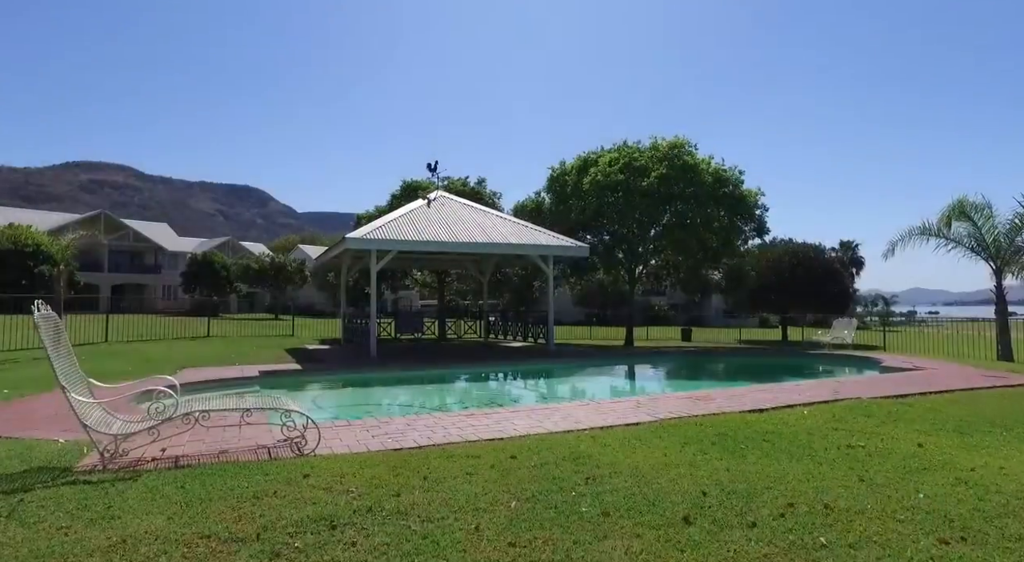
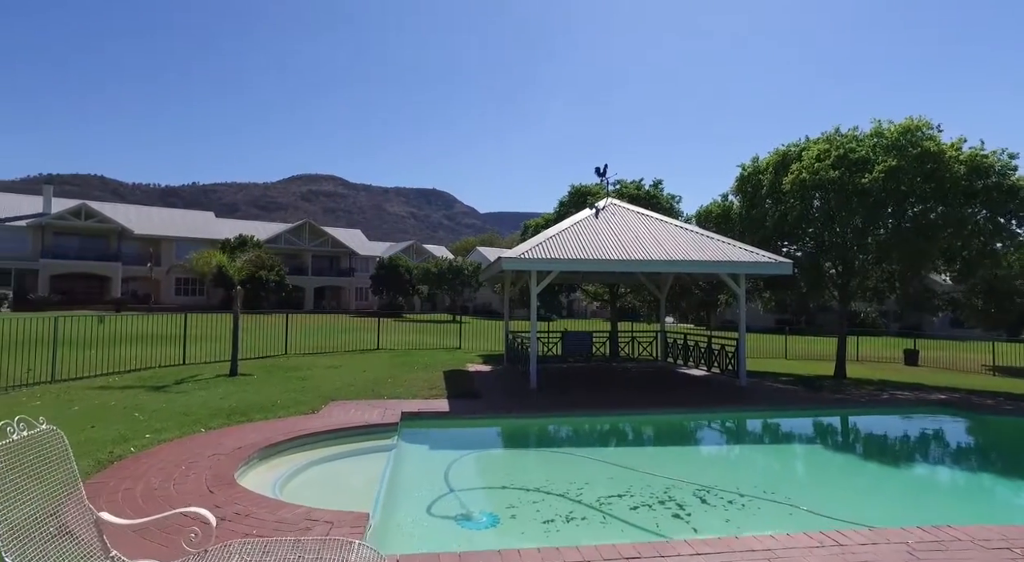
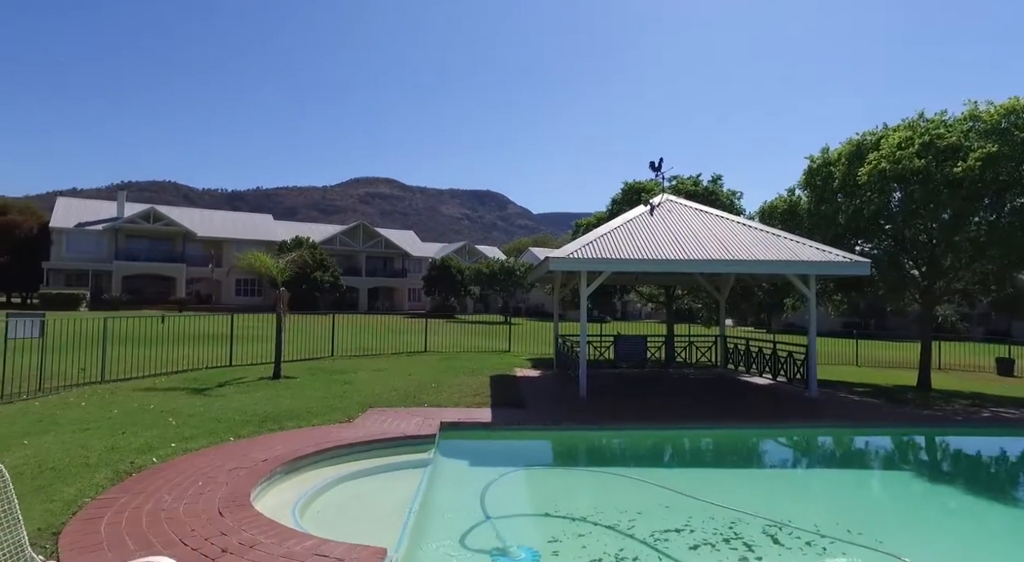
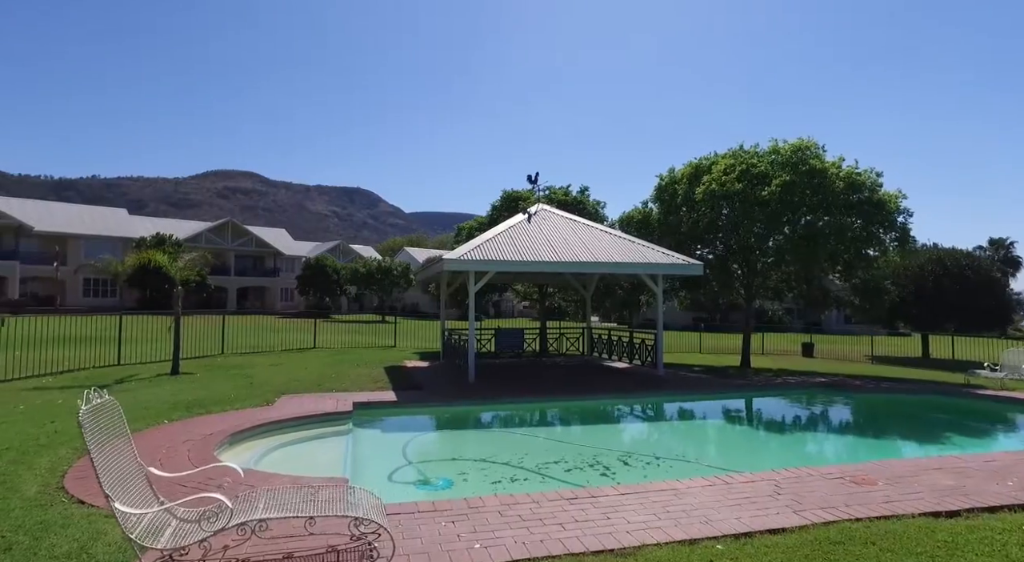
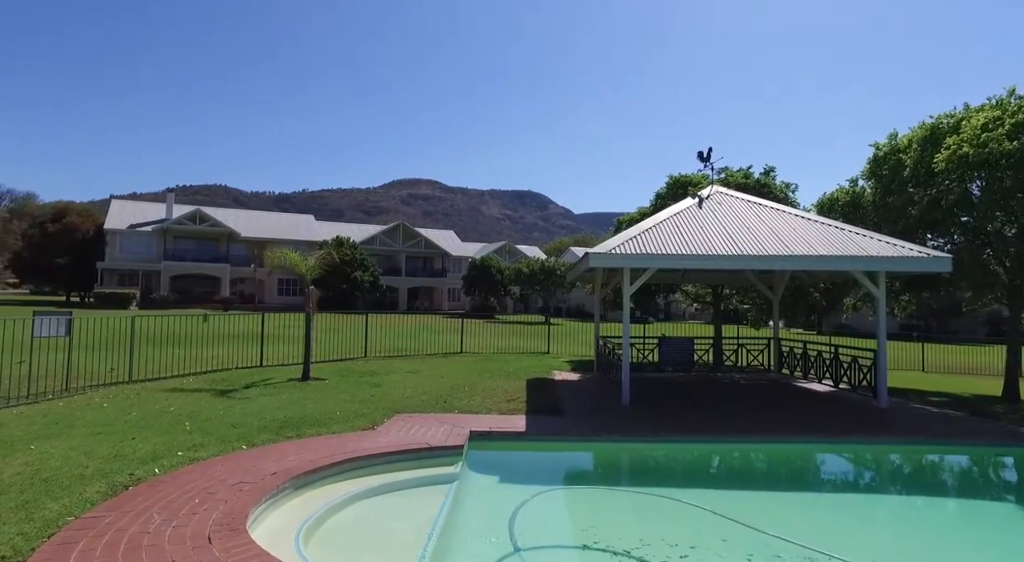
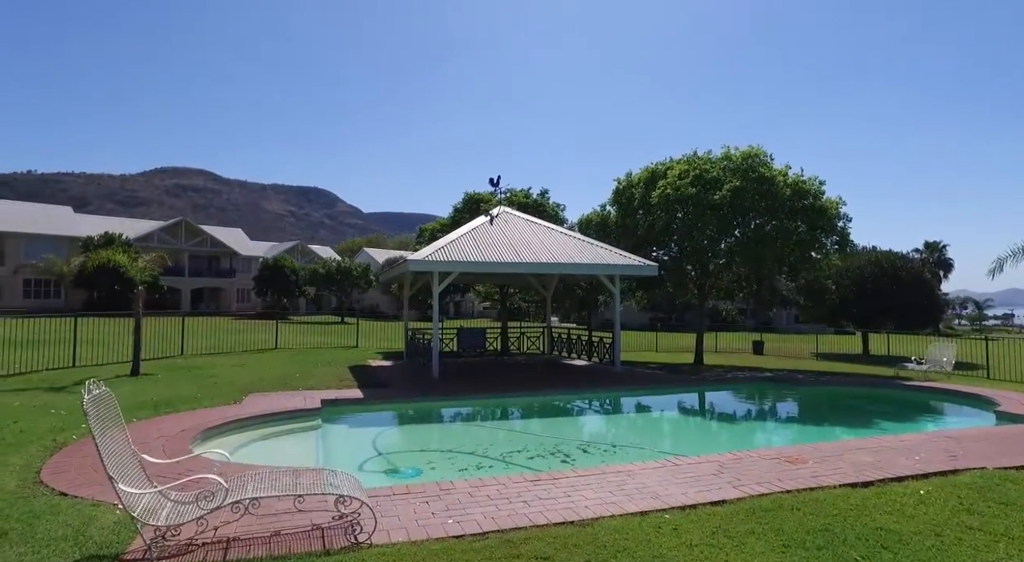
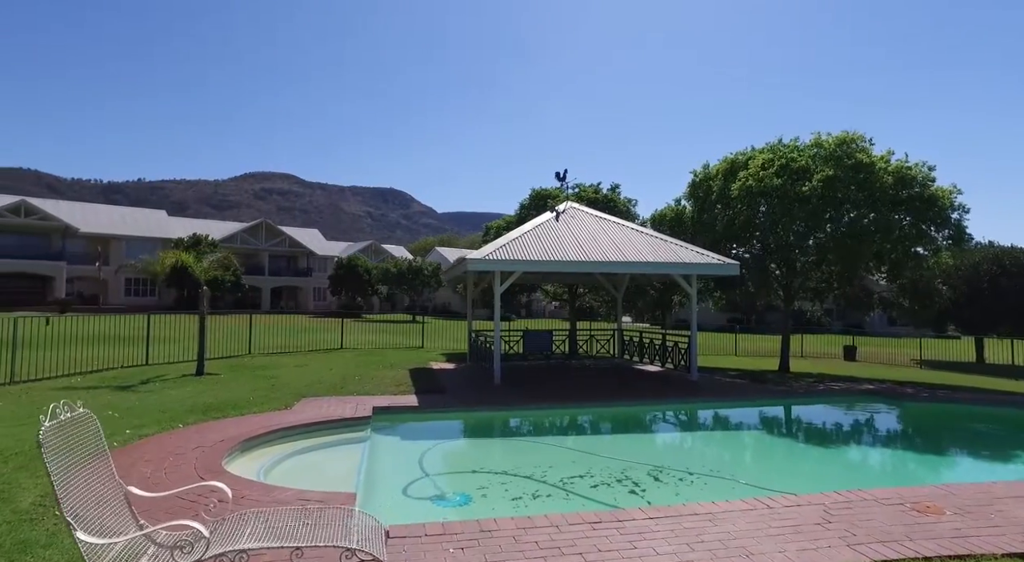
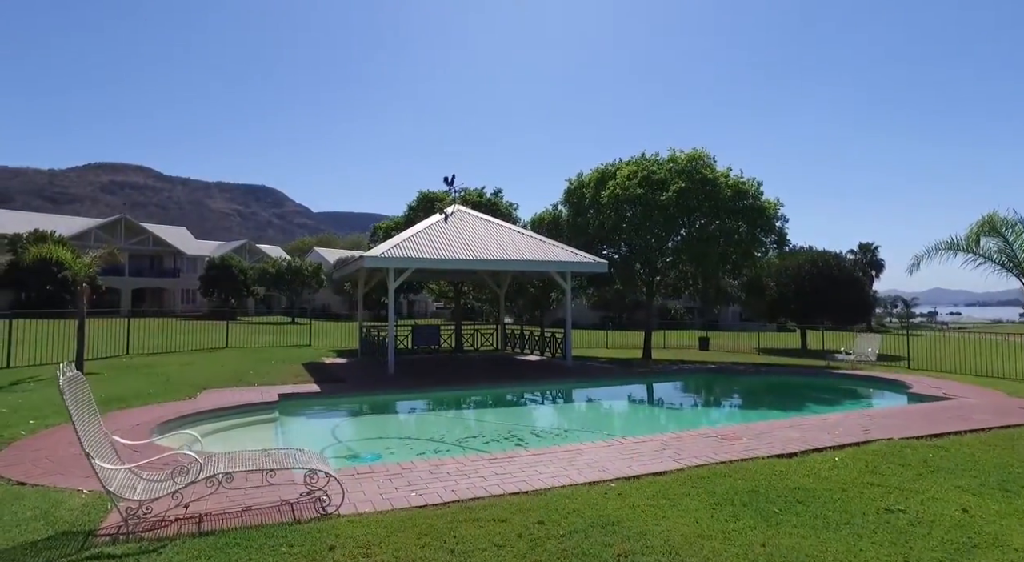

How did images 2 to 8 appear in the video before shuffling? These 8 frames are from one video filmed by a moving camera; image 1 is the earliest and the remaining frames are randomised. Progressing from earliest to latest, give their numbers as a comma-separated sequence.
8, 6, 4, 7, 2, 3, 5
